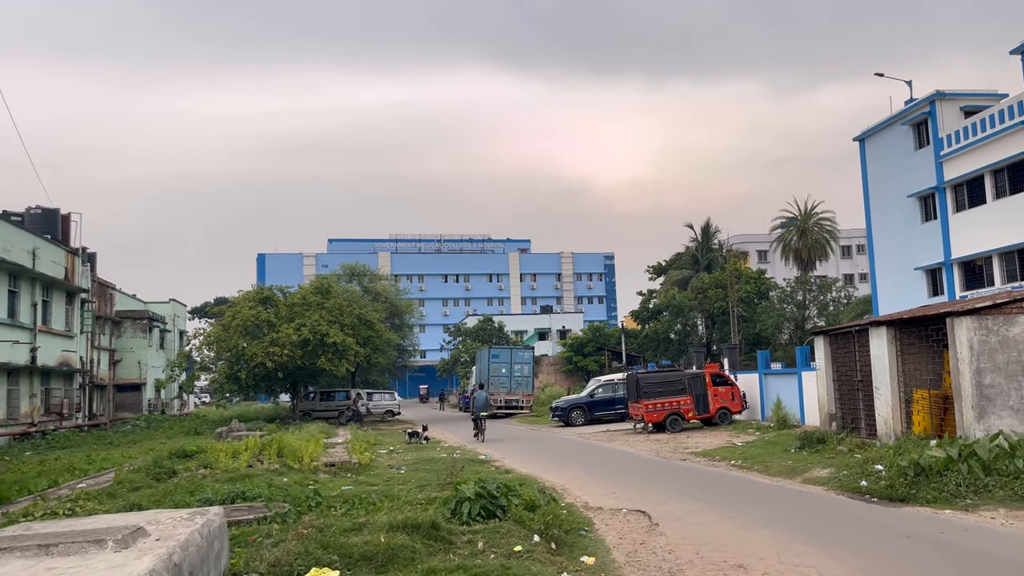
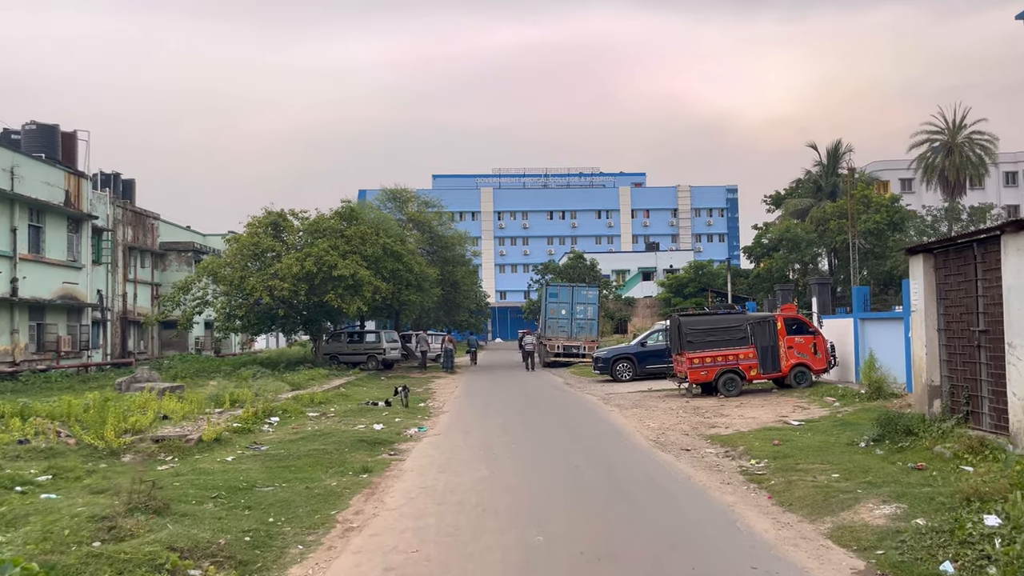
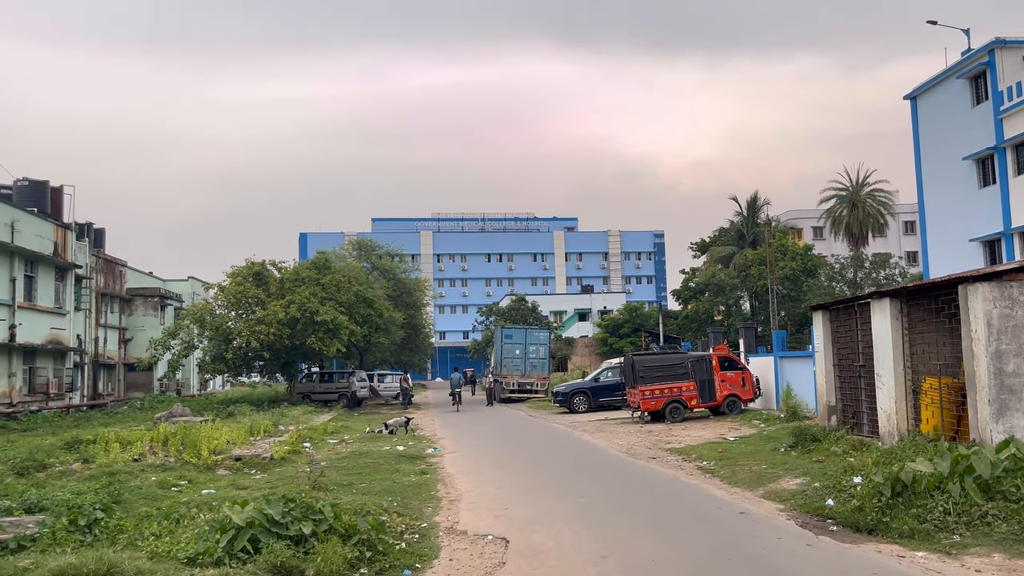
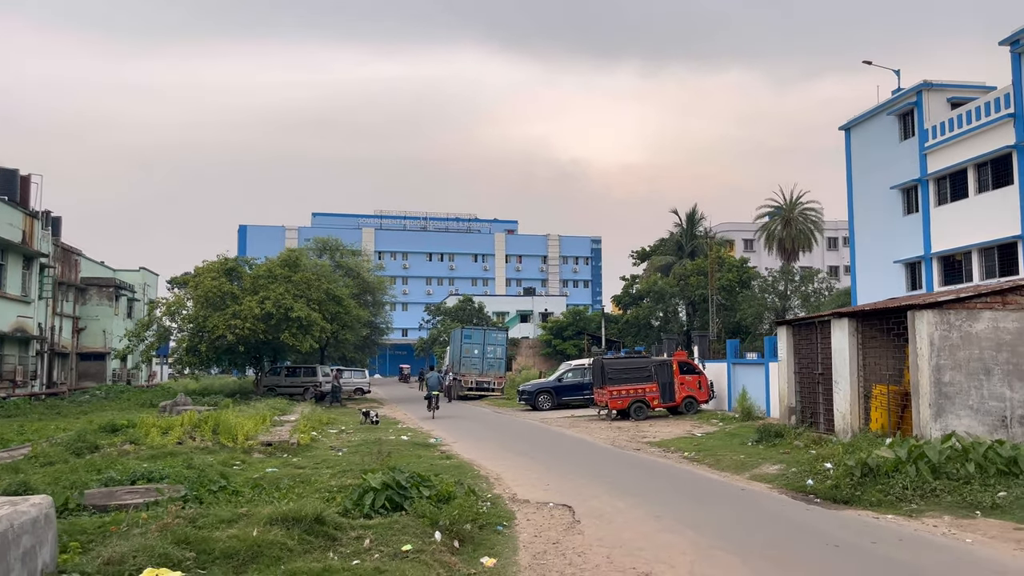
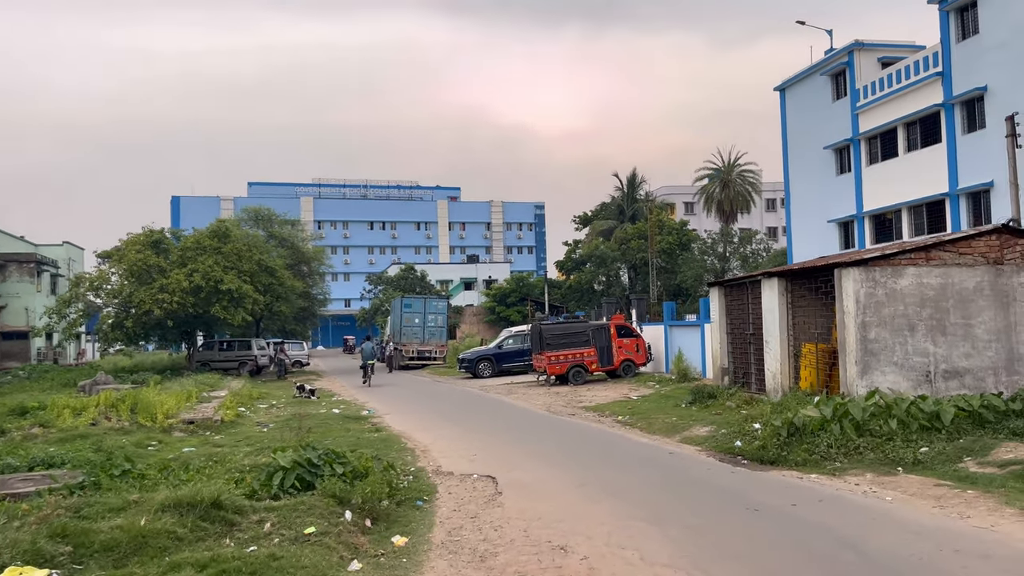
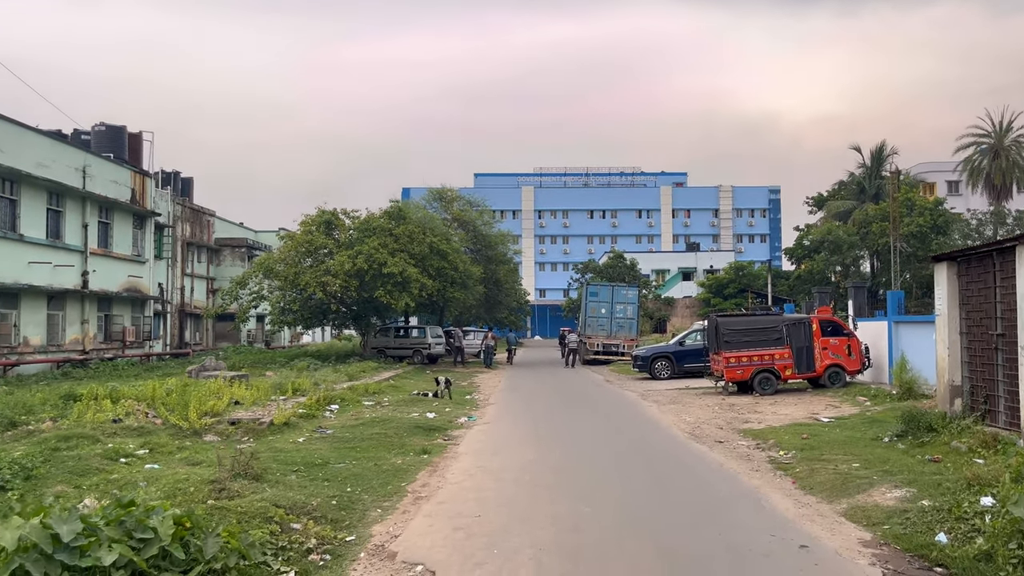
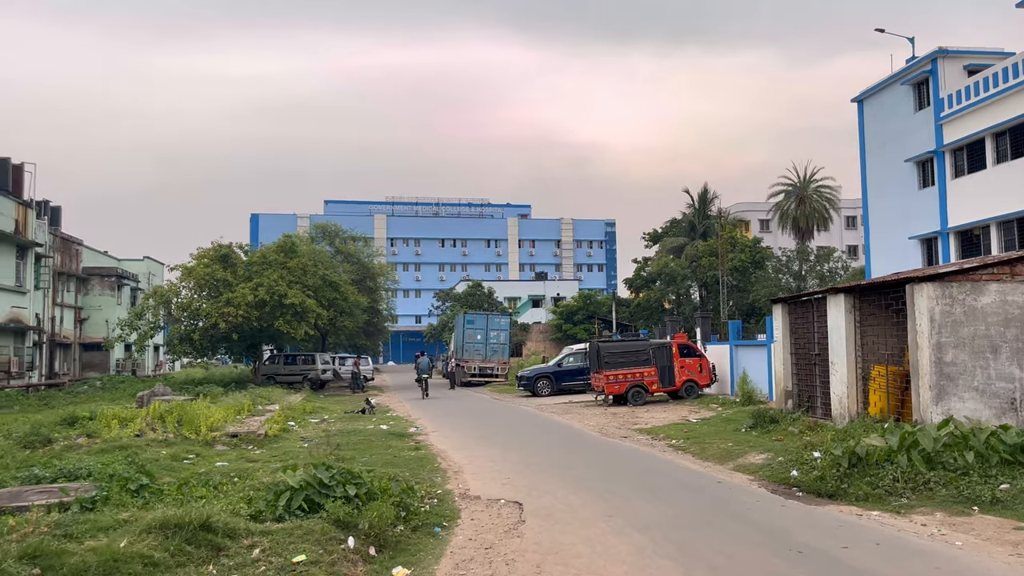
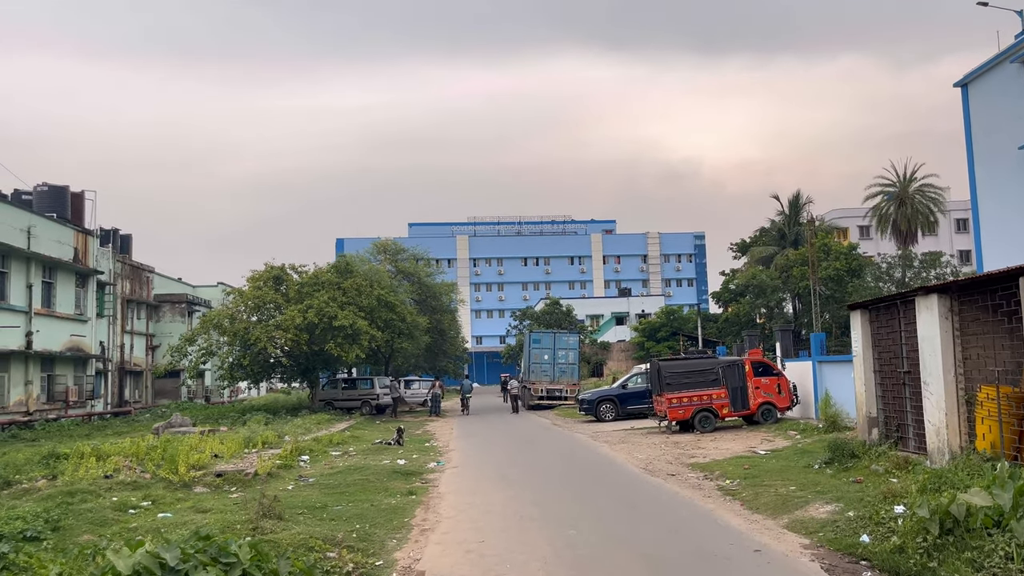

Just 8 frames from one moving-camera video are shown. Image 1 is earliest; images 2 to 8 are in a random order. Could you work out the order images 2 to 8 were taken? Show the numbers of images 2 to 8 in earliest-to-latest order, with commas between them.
4, 5, 7, 3, 8, 6, 2
